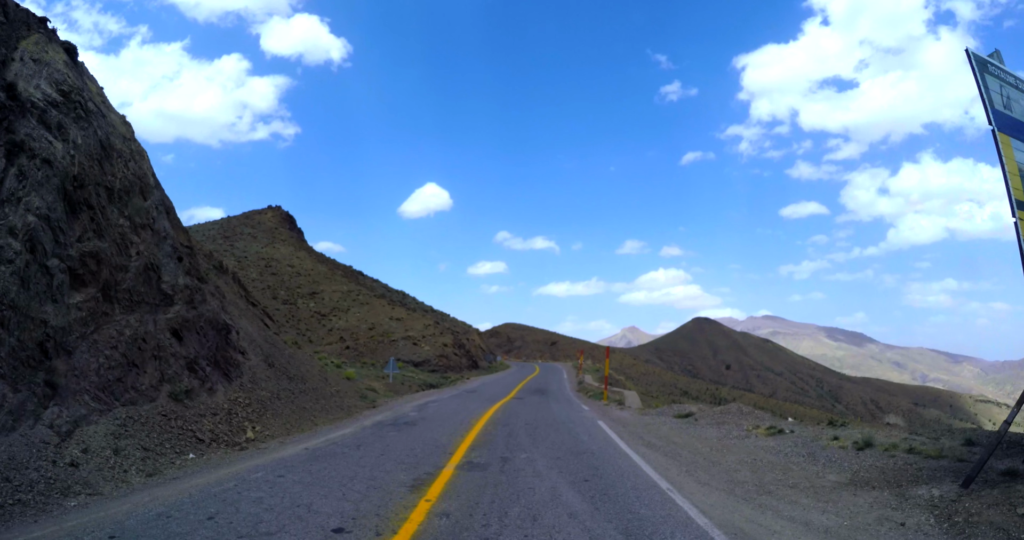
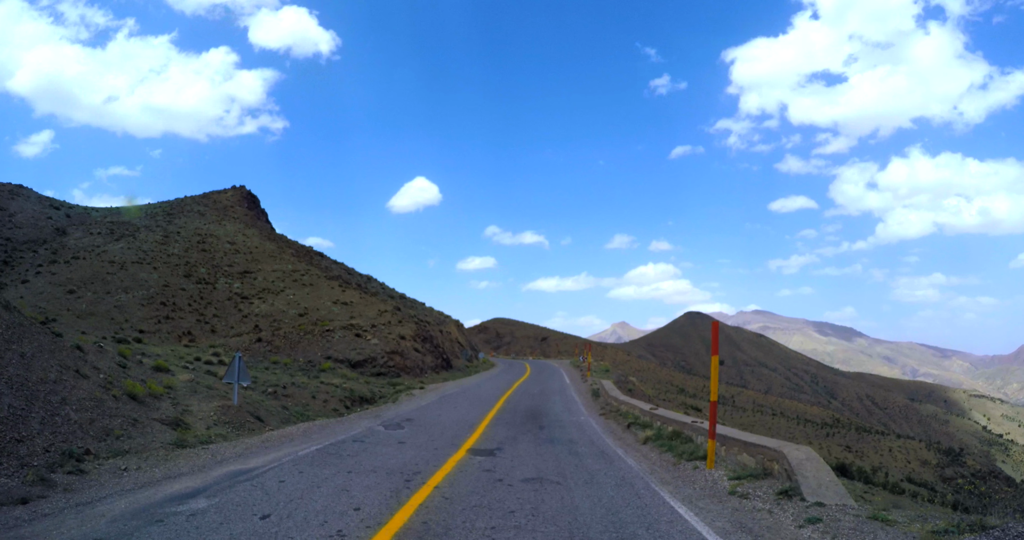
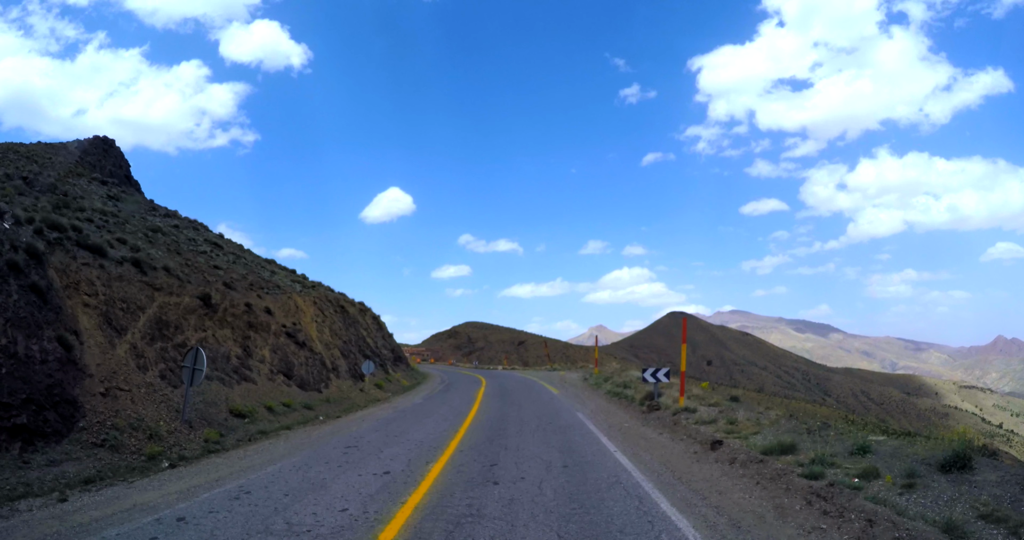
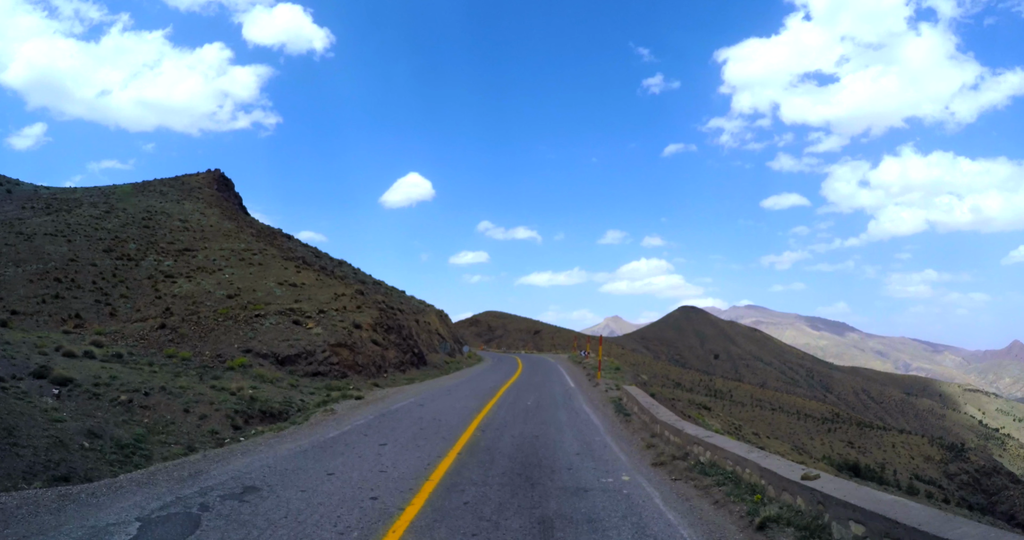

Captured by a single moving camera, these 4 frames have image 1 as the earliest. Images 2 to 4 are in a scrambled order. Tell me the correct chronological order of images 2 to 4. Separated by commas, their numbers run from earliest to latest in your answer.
2, 4, 3
